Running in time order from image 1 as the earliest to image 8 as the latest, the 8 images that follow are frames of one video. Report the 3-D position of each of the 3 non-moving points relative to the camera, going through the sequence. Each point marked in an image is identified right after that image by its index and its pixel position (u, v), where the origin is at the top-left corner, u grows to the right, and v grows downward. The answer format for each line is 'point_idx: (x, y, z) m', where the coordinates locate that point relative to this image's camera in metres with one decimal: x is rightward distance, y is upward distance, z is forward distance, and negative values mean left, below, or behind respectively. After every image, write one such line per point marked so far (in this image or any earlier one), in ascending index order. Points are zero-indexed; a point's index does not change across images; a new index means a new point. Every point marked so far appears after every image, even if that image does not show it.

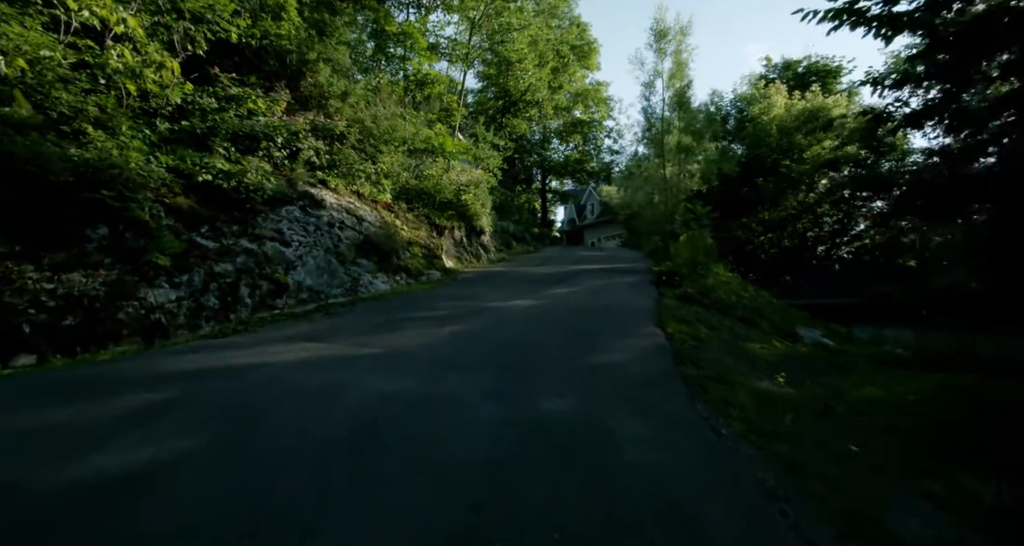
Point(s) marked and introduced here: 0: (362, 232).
0: (-3.6, +1.0, +11.5) m
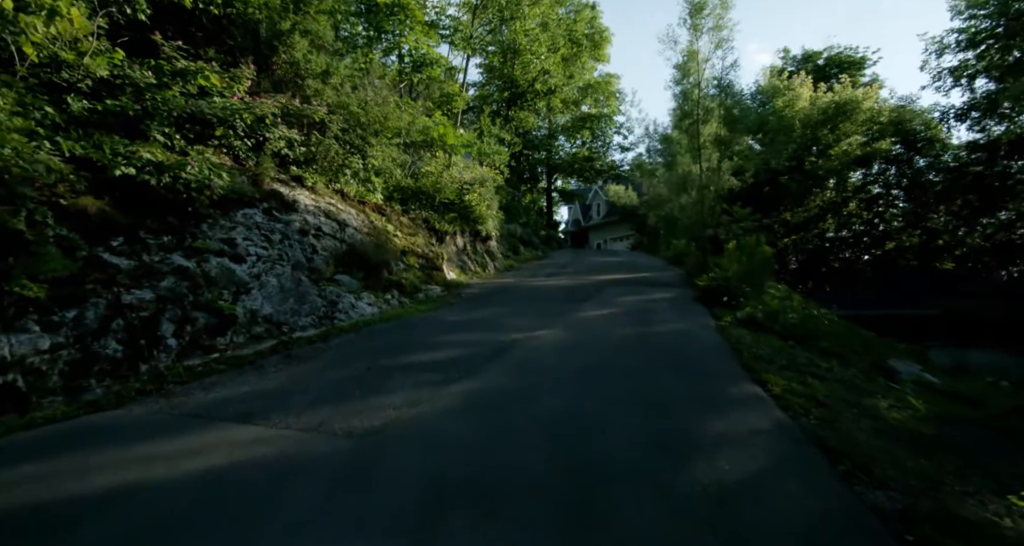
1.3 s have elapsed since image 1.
0: (-3.3, +0.6, +9.4) m
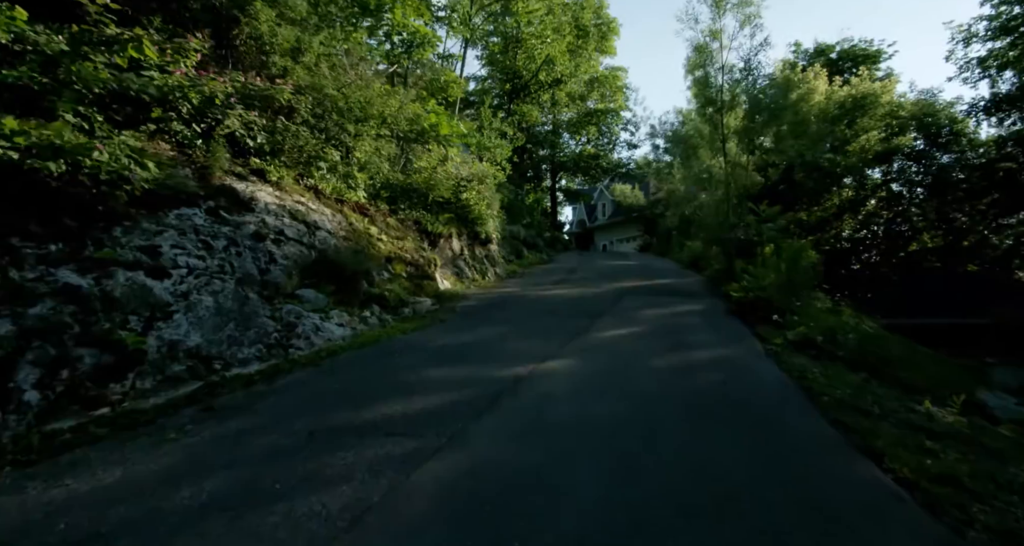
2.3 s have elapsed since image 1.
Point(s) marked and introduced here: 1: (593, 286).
0: (-3.3, +0.5, +7.9) m
1: (+2.2, -0.3, +13.0) m
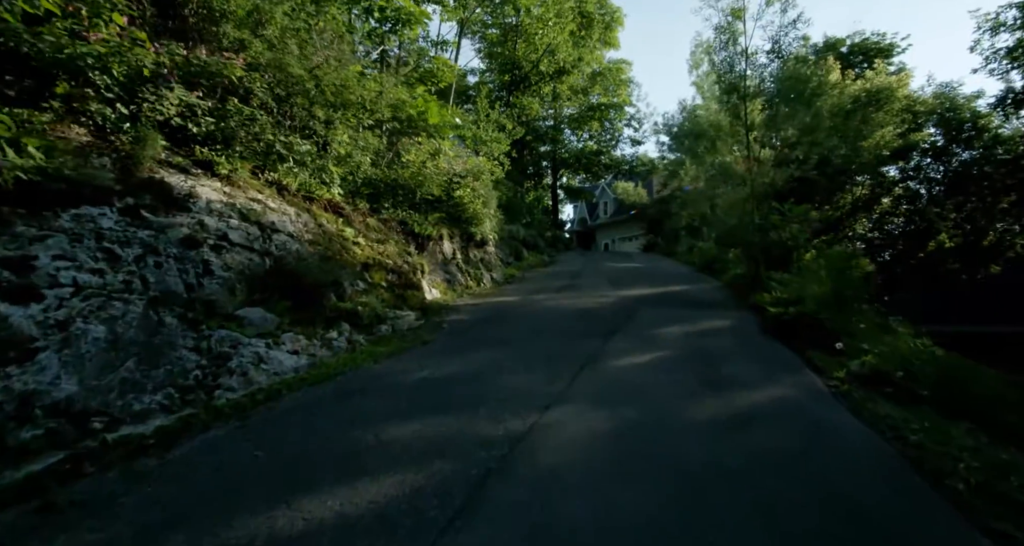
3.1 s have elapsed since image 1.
0: (-3.3, +0.3, +6.5) m
1: (+2.2, -0.5, +11.6) m
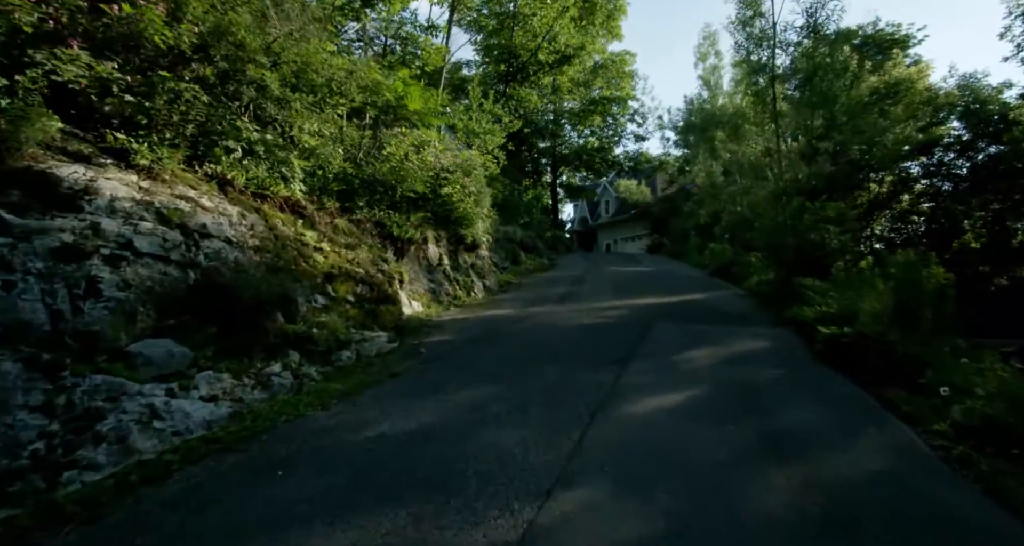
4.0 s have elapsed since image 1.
0: (-3.4, +0.1, +5.1) m
1: (+2.0, -0.7, +10.2) m
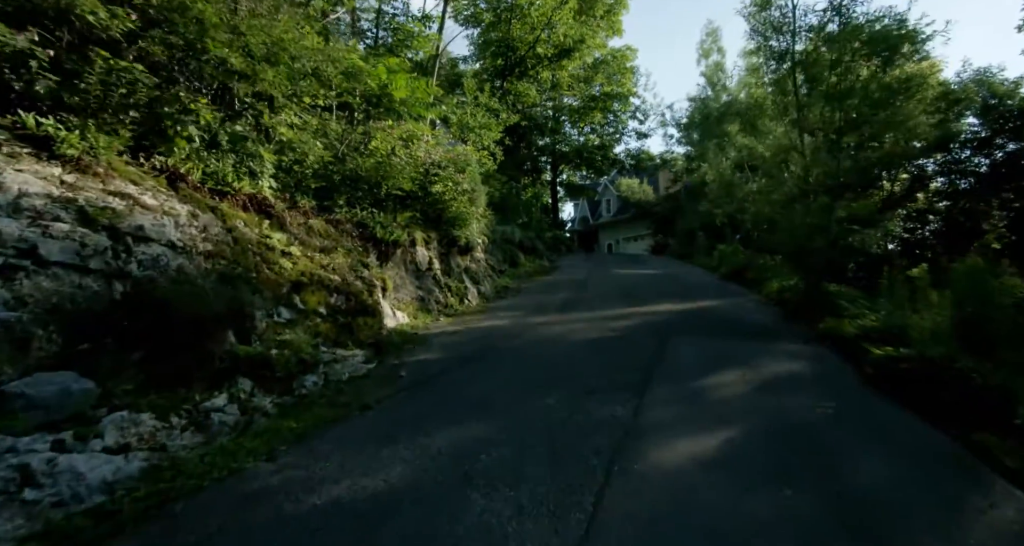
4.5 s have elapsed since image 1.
0: (-3.5, 0.0, +4.2) m
1: (+2.0, -0.8, +9.3) m
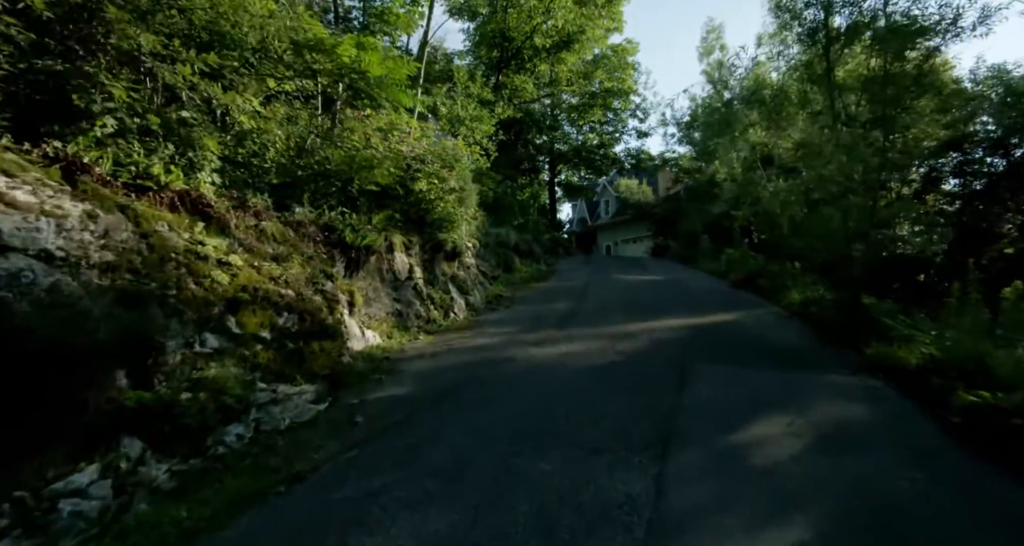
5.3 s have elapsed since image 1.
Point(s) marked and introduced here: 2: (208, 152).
0: (-3.6, -0.2, +3.0) m
1: (+1.8, -0.9, +8.1) m
2: (-3.7, +1.5, +5.8) m
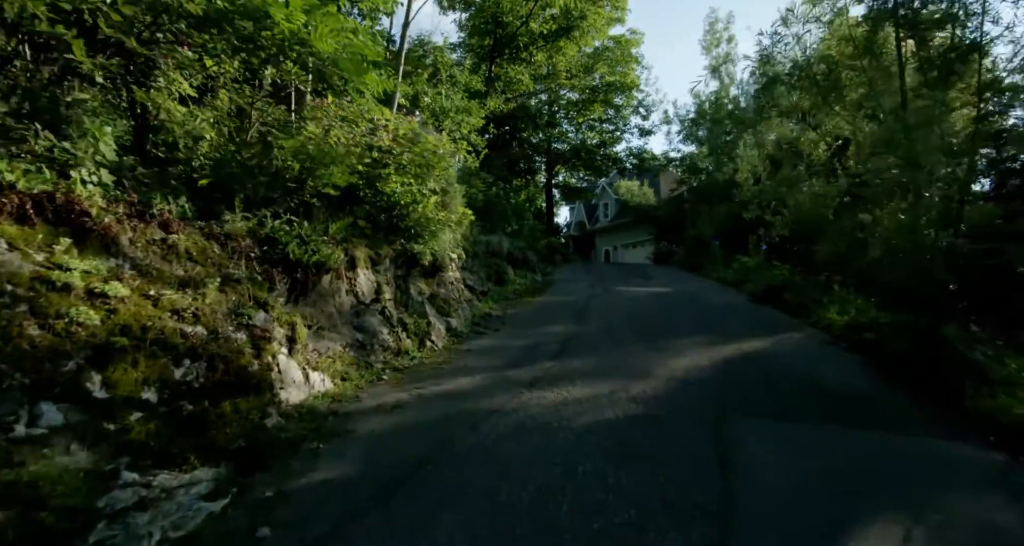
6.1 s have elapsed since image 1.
0: (-3.7, -0.4, +1.6) m
1: (+1.7, -1.3, +6.8) m
2: (-3.9, +1.2, +4.4) m
